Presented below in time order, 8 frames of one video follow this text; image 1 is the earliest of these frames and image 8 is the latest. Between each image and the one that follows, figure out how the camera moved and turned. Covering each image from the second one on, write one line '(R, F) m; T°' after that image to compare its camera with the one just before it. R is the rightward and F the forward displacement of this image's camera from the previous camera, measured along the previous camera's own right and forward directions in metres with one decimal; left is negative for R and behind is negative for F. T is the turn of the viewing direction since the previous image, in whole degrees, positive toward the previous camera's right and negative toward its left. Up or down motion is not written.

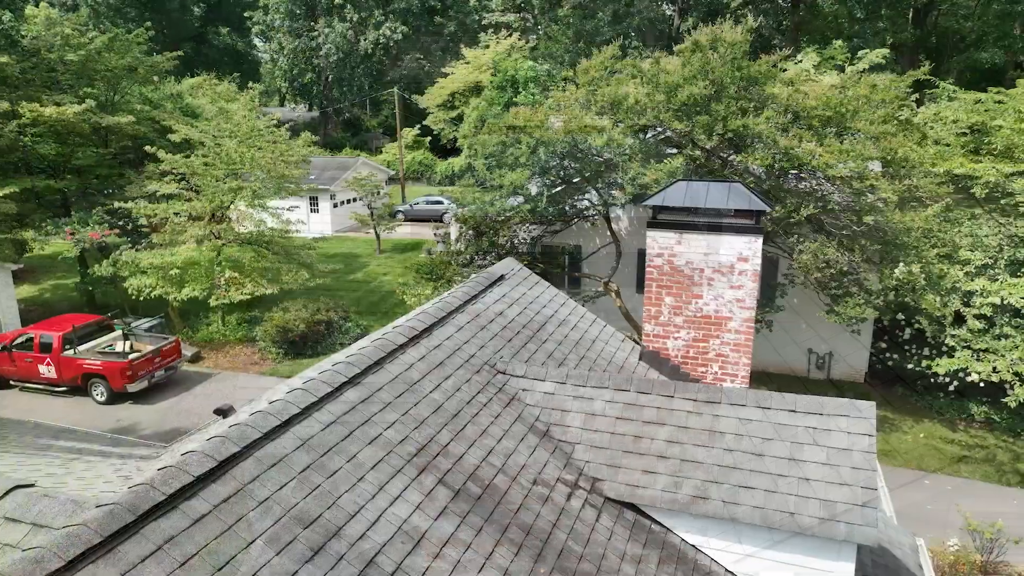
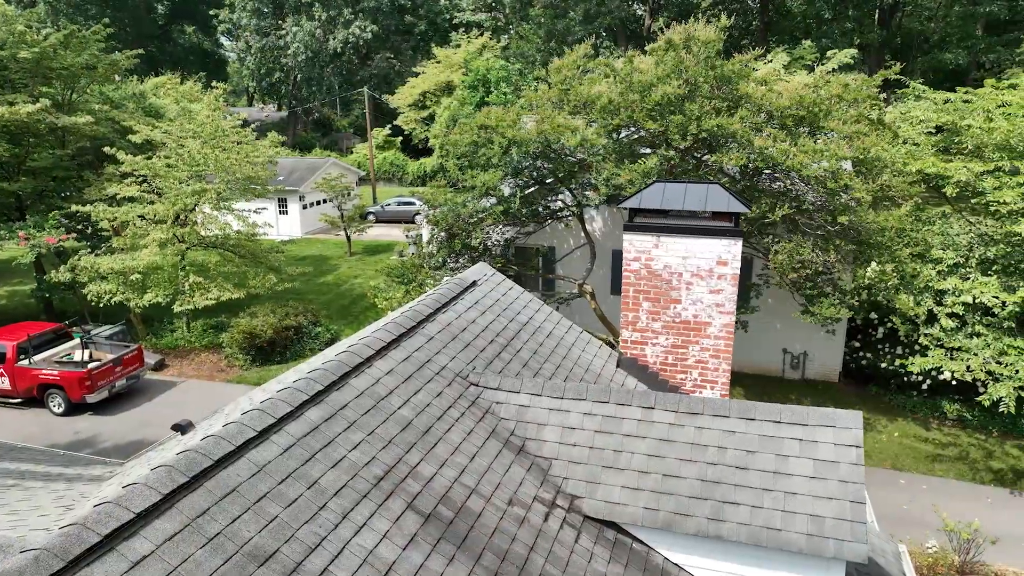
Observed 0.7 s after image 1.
(0.0, +0.2) m; +2°
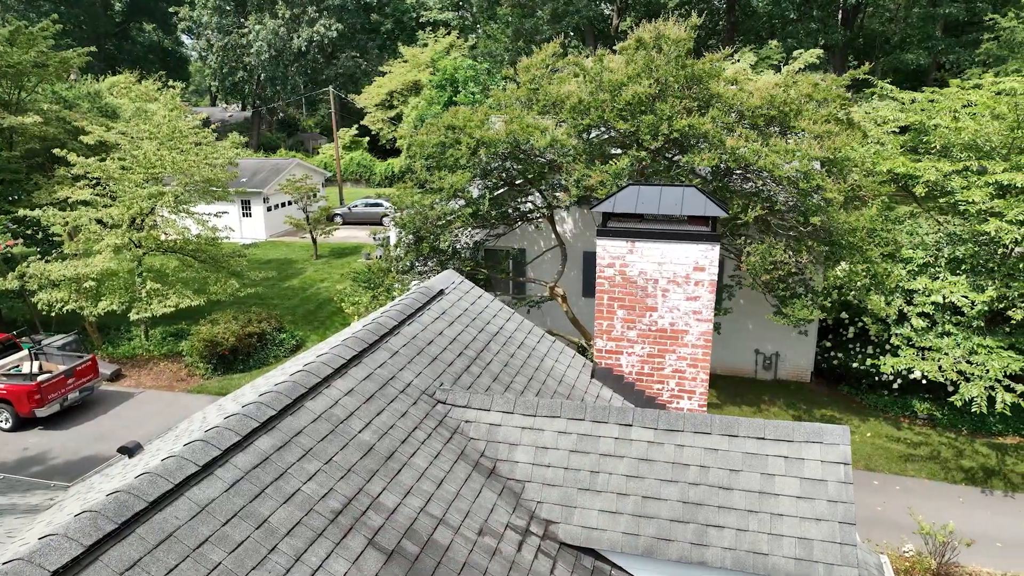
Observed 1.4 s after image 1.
(0.0, +0.3) m; +2°
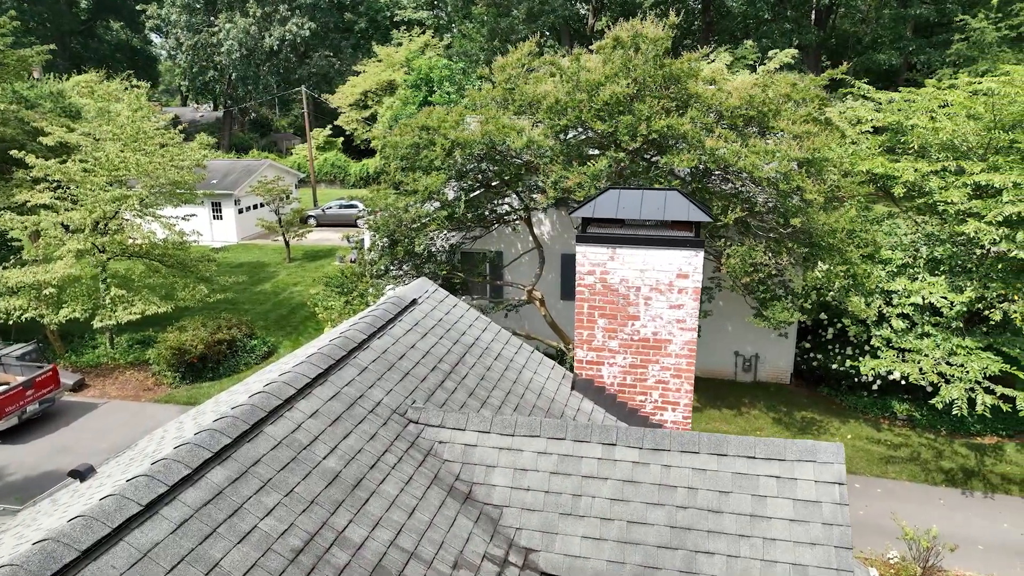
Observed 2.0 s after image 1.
(0.0, +0.3) m; +2°
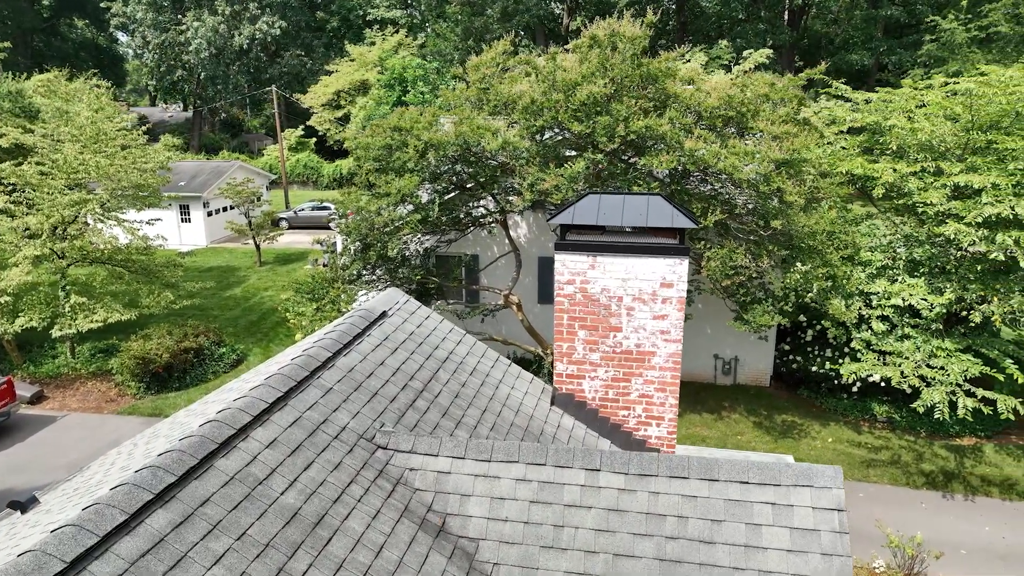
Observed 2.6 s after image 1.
(0.0, +0.3) m; +2°
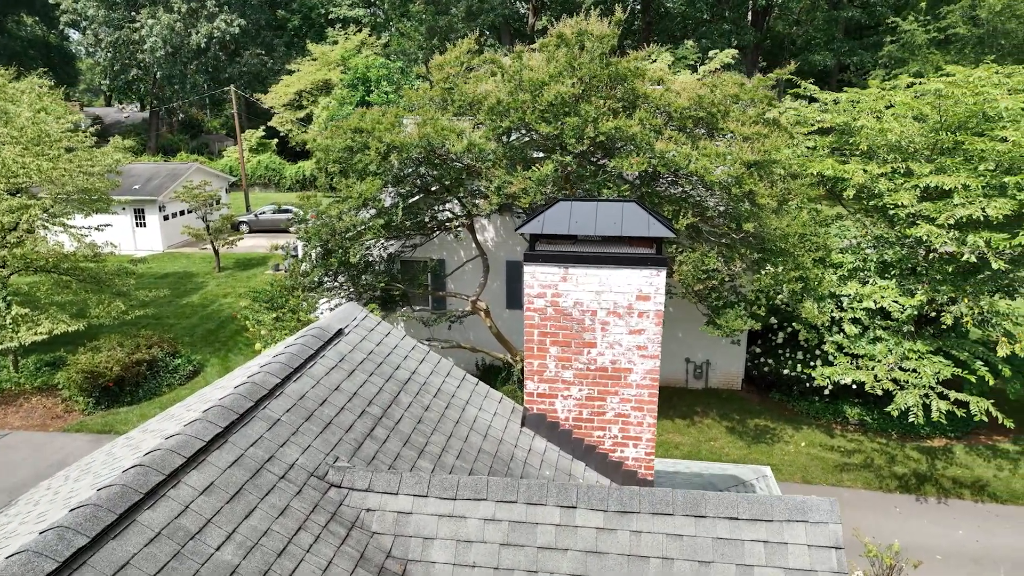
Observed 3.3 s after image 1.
(0.0, +0.4) m; +3°
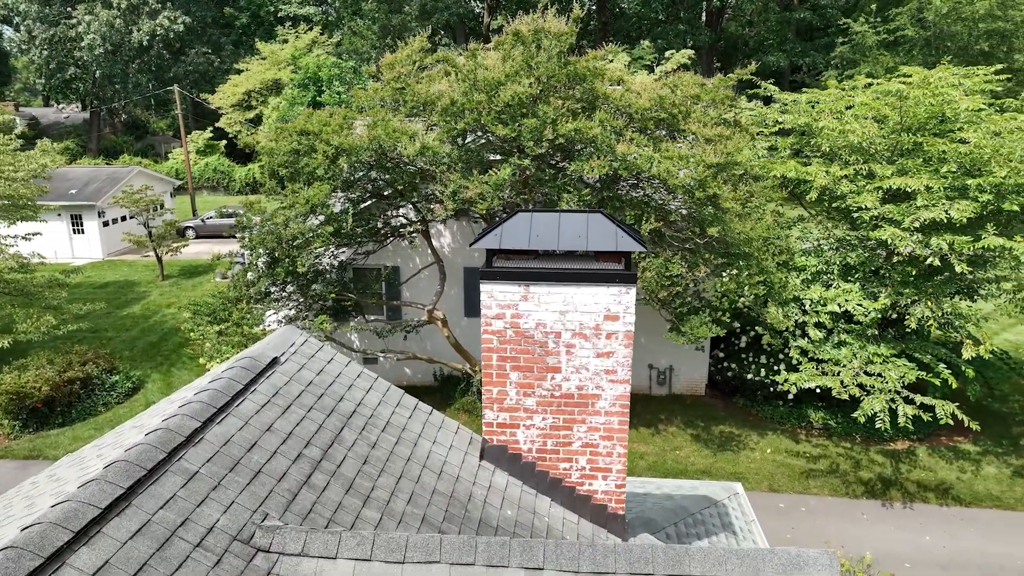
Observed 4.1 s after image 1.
(0.0, +0.5) m; +3°
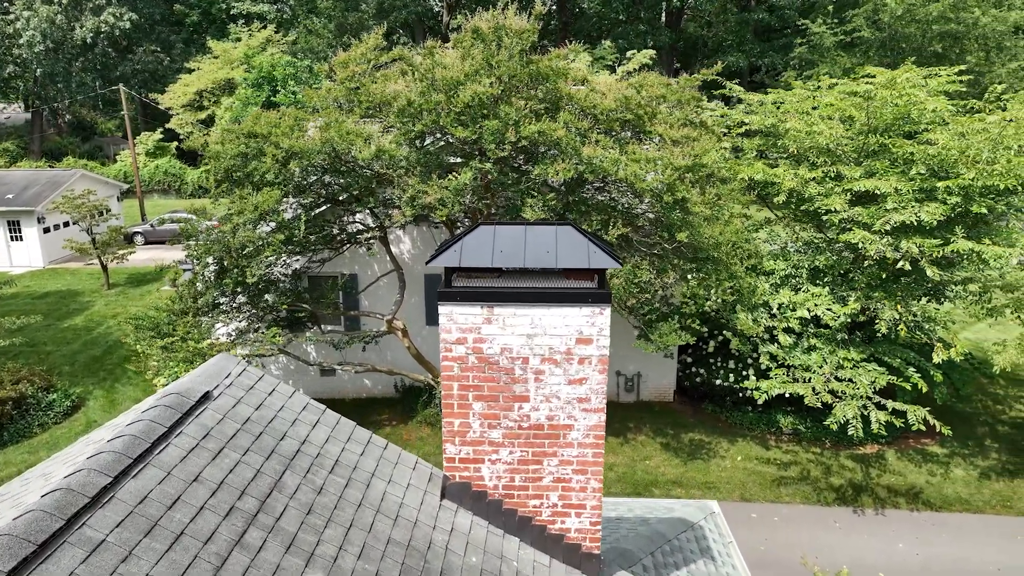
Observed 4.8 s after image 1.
(0.0, +0.5) m; +3°
